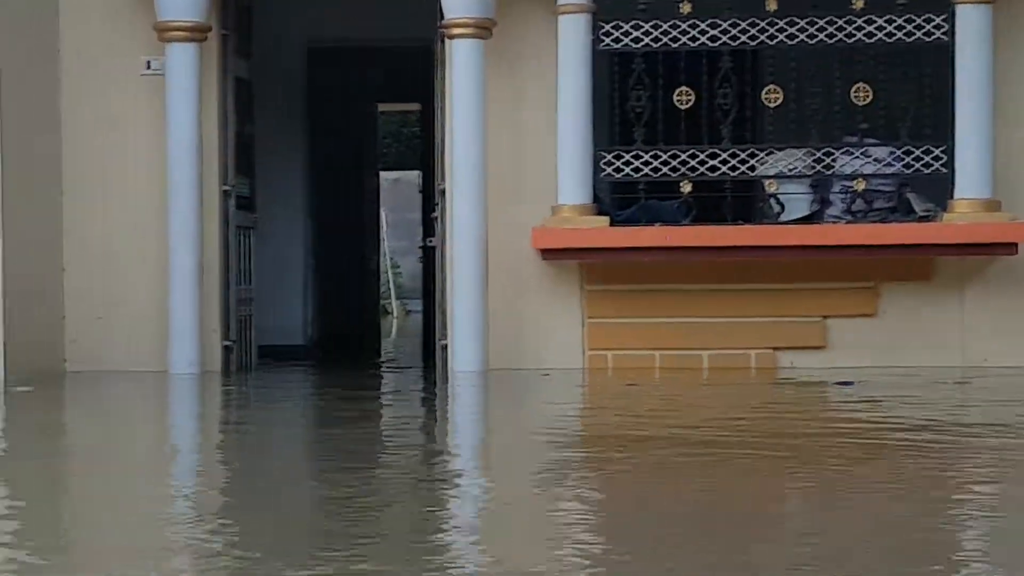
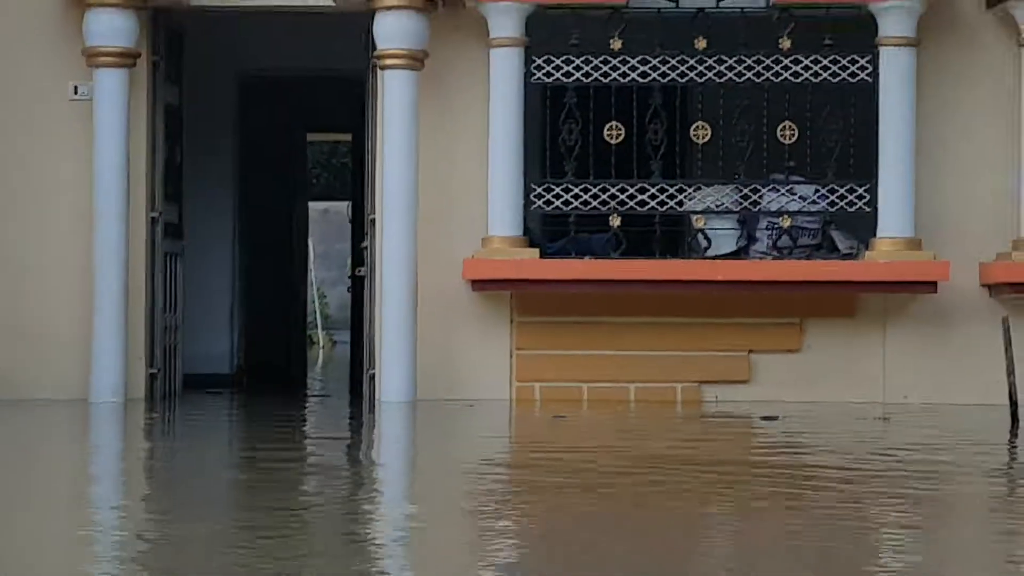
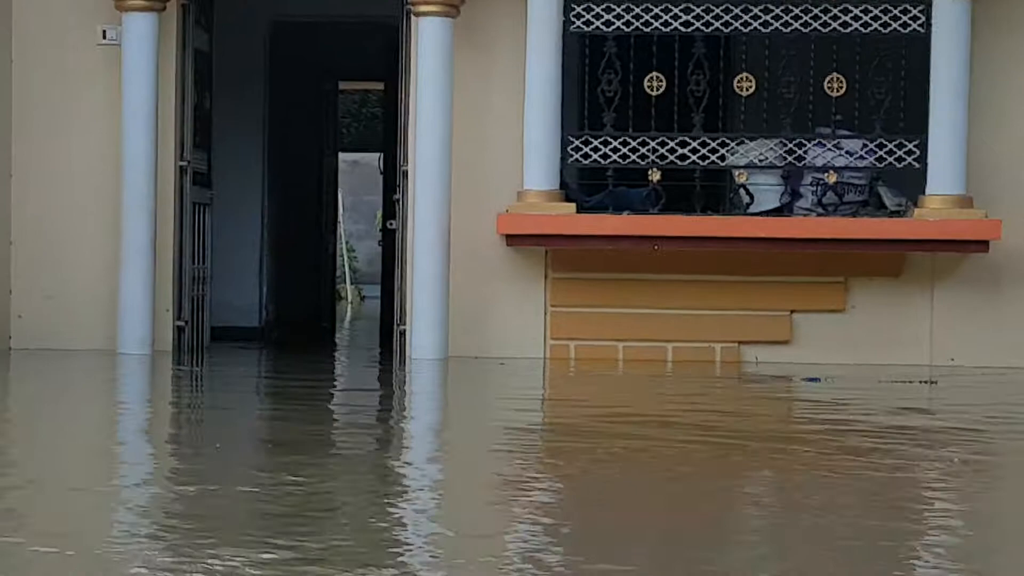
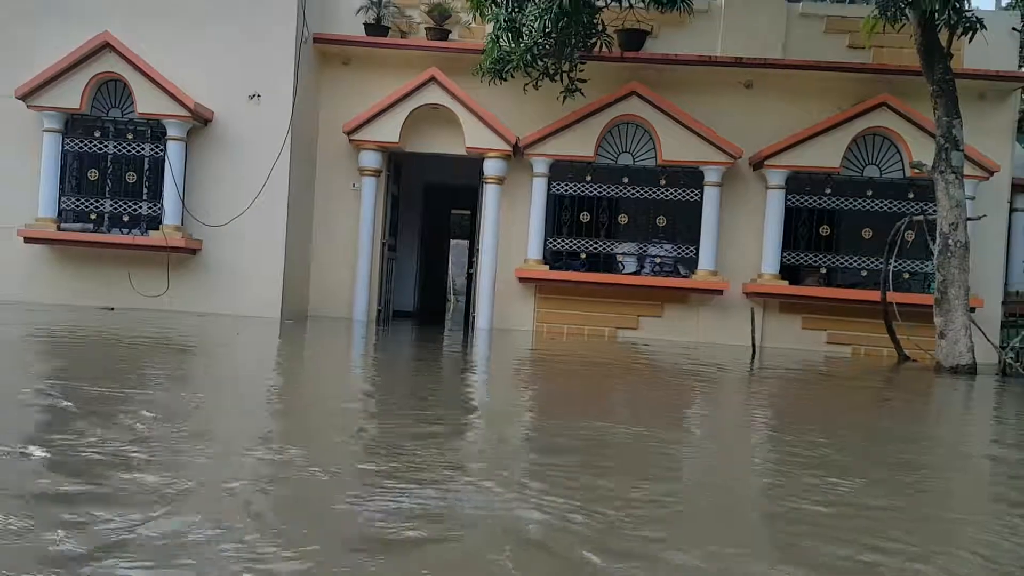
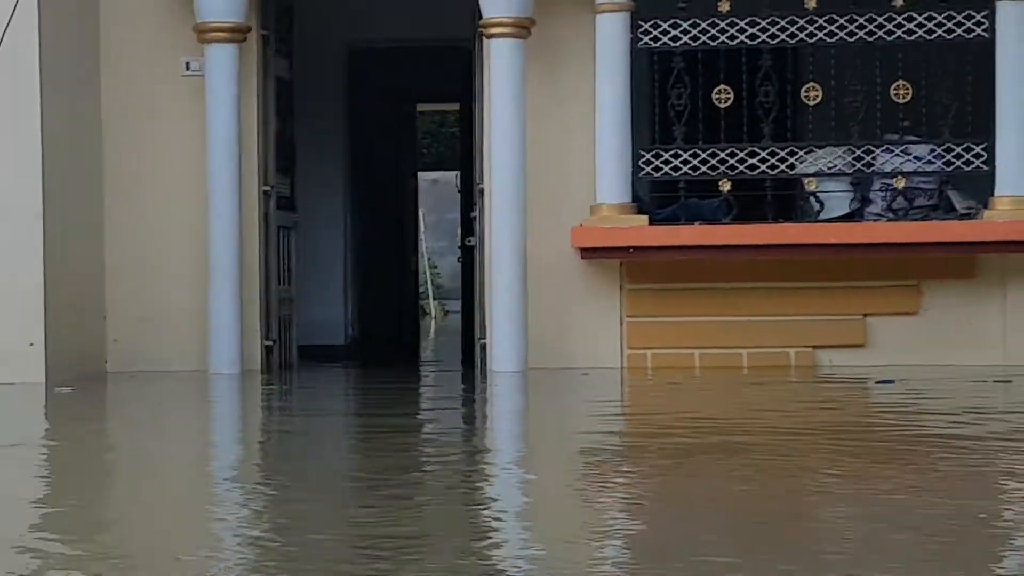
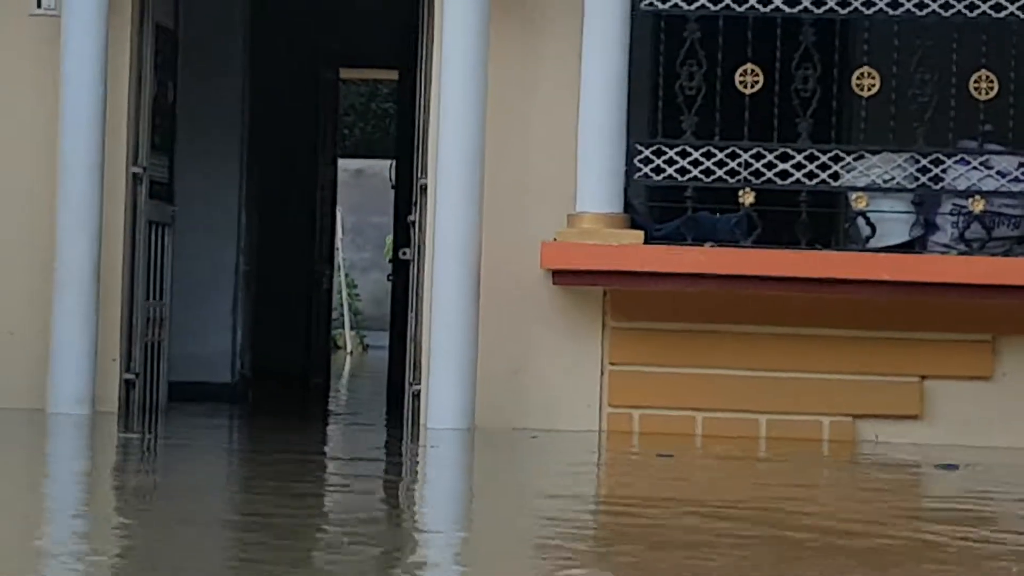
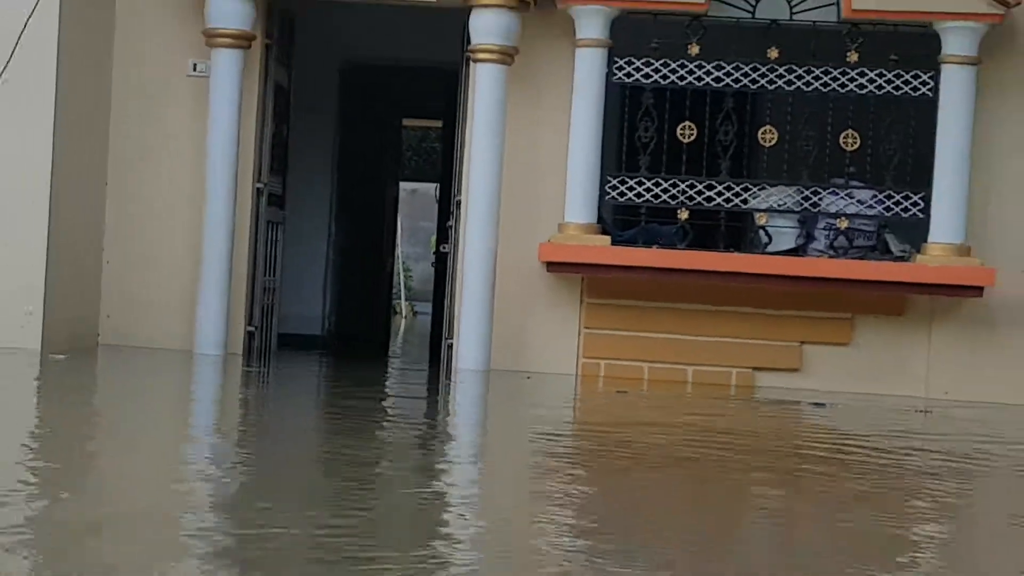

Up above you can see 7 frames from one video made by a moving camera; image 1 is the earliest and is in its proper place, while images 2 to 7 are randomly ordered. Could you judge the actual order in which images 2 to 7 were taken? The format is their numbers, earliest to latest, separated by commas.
5, 2, 3, 6, 7, 4
